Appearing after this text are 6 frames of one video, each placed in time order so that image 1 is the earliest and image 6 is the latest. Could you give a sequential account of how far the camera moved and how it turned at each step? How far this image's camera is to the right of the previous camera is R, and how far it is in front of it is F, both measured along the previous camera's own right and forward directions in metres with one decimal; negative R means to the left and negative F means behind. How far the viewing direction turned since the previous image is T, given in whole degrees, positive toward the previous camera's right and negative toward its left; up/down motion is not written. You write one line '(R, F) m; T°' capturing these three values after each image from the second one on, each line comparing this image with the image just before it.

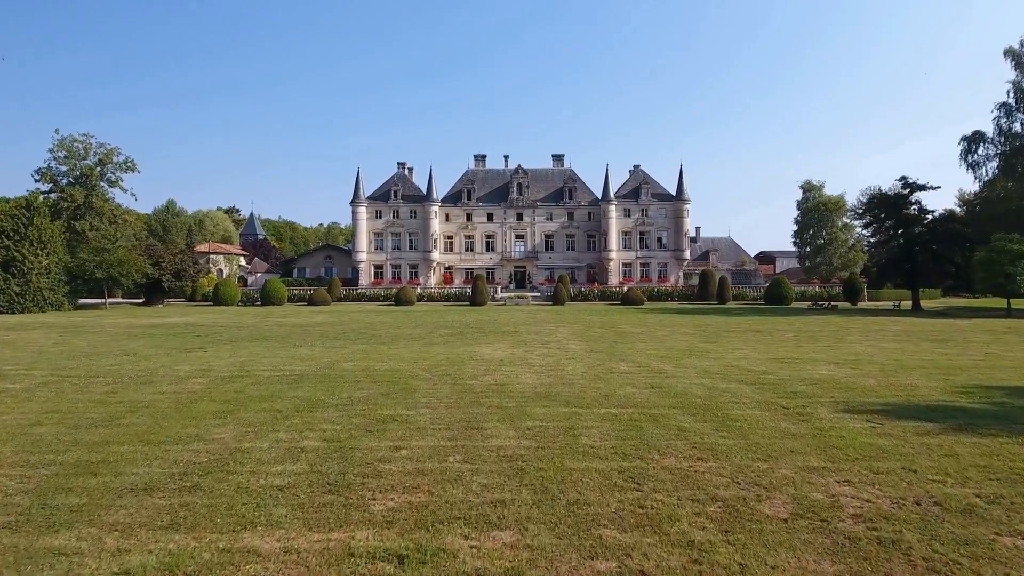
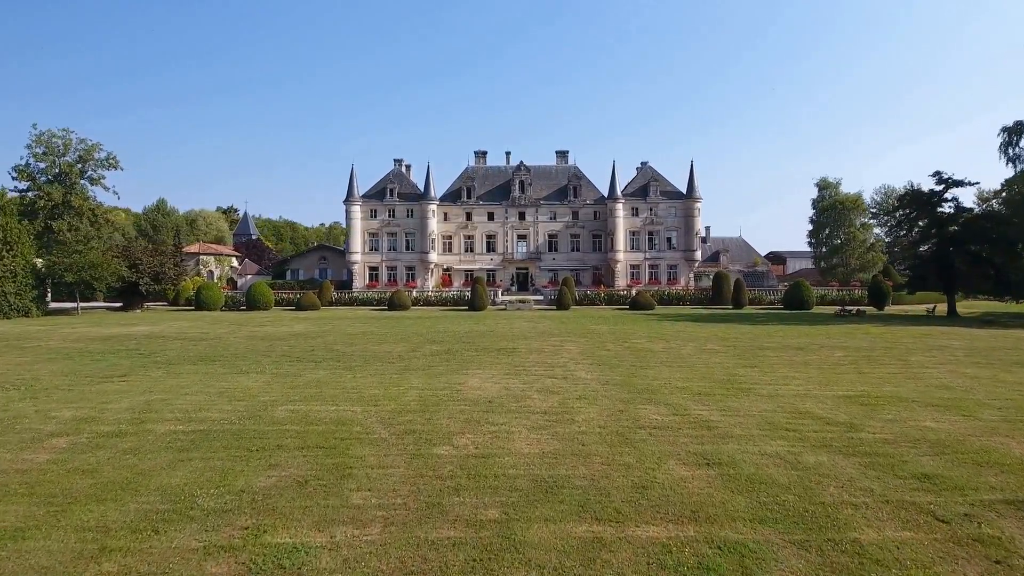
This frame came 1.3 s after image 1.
(+0.2, +2.5) m; 0°
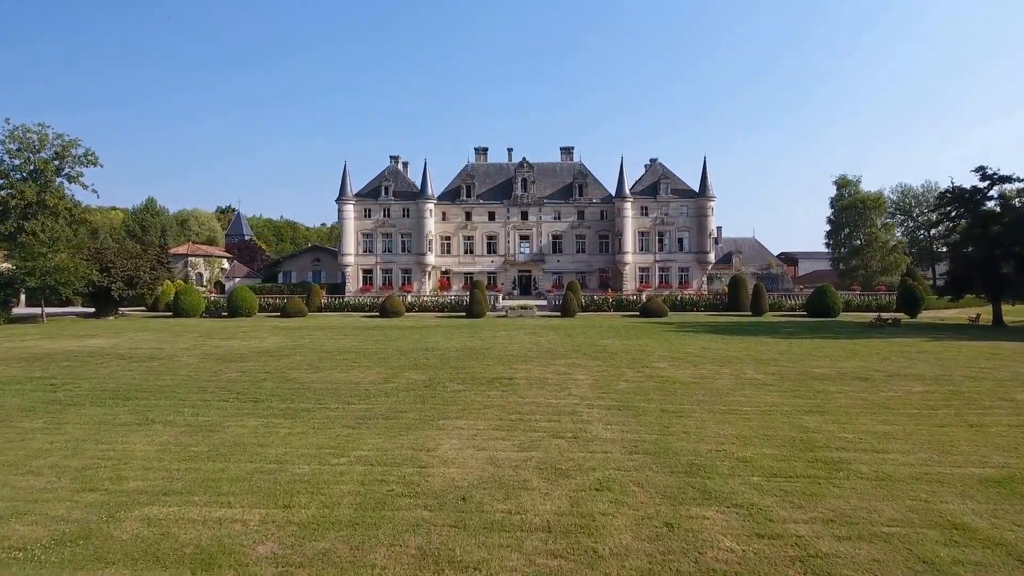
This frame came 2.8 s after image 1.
(+0.2, +2.7) m; 0°
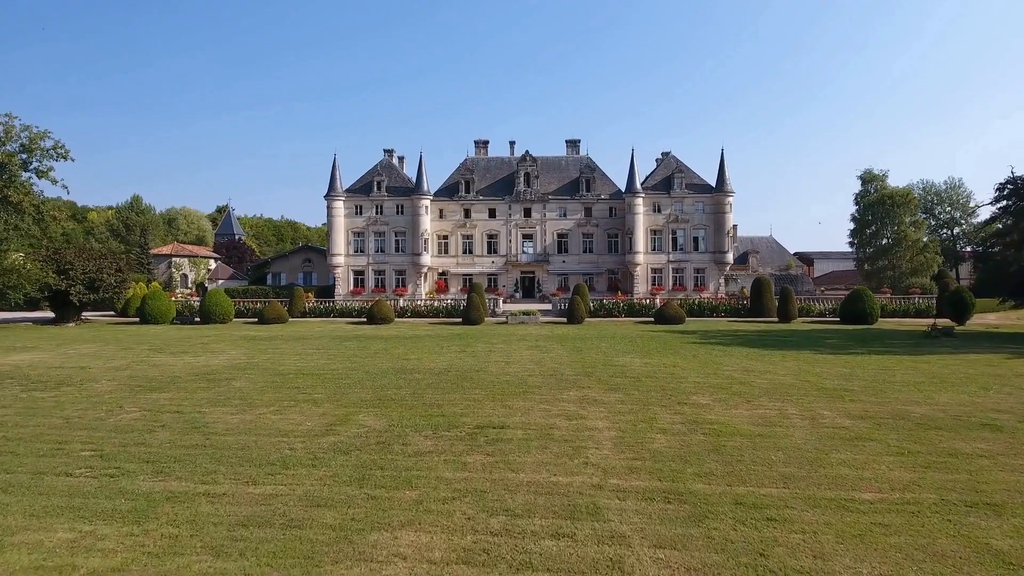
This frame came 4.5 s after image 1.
(+0.2, +3.3) m; -1°
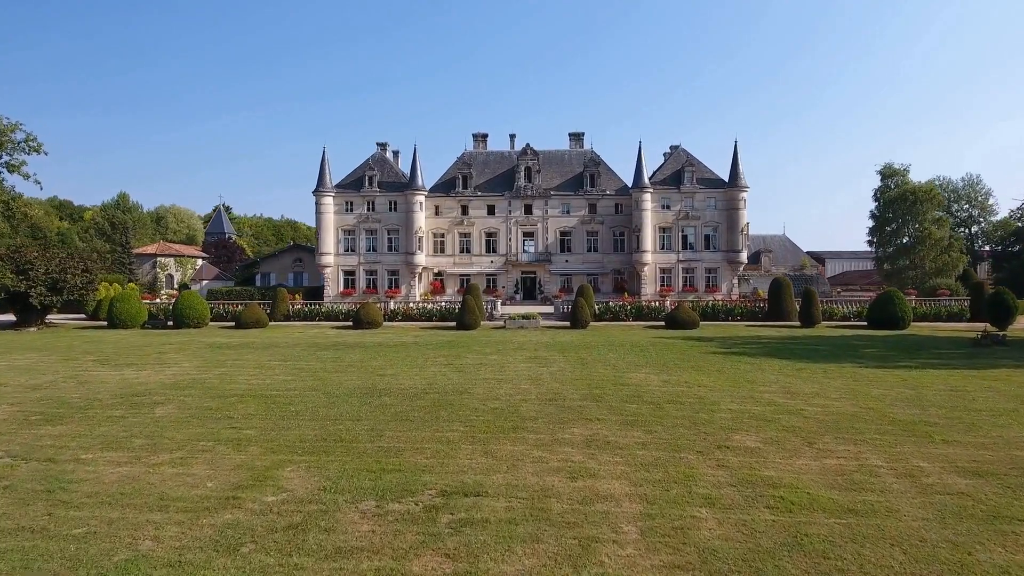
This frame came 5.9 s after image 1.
(+0.3, +2.5) m; 0°
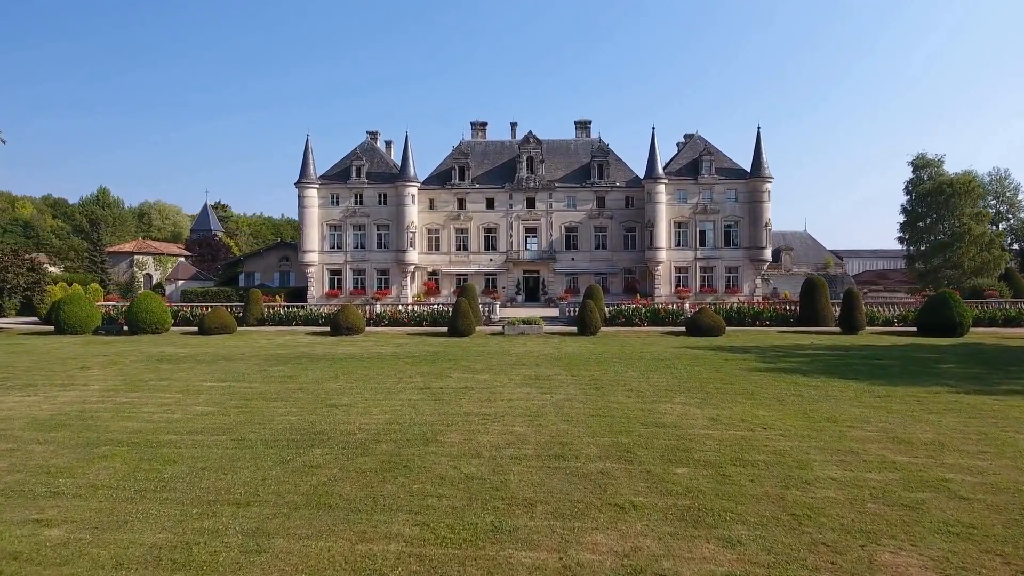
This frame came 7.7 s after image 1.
(+0.2, +3.5) m; 0°
